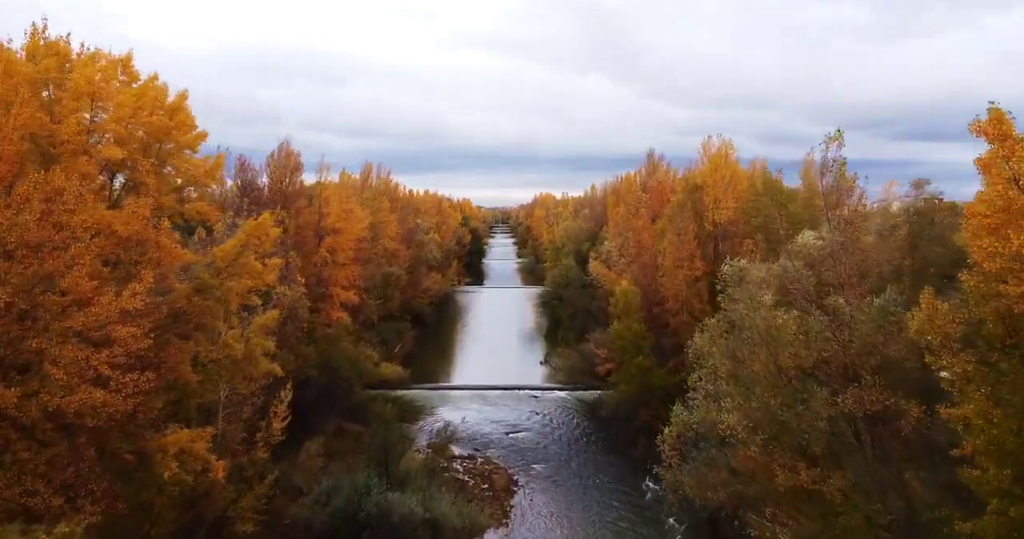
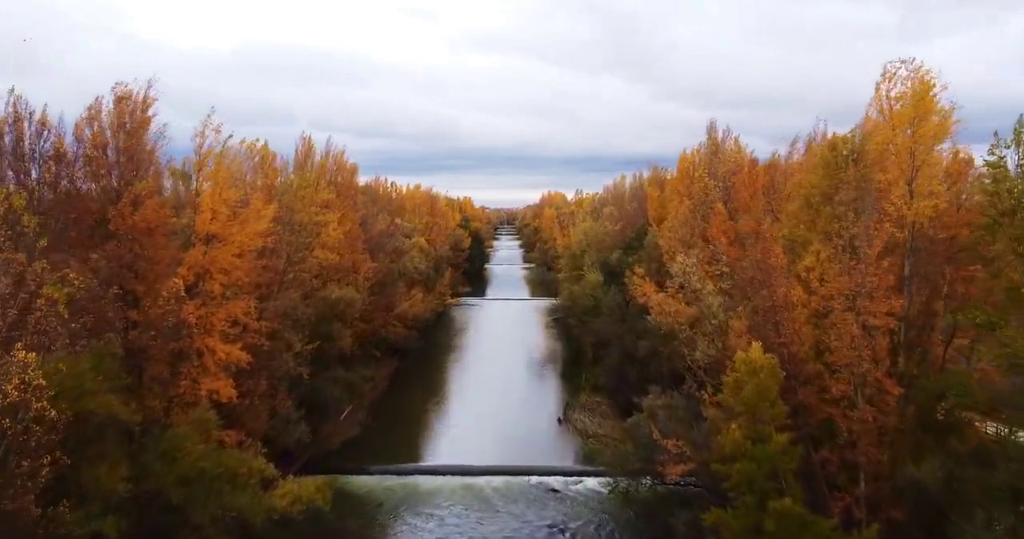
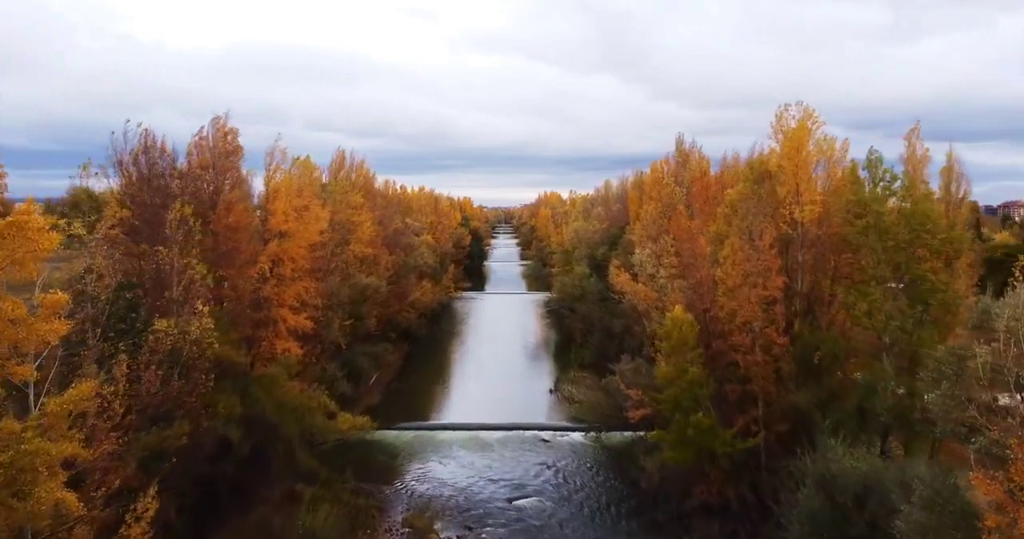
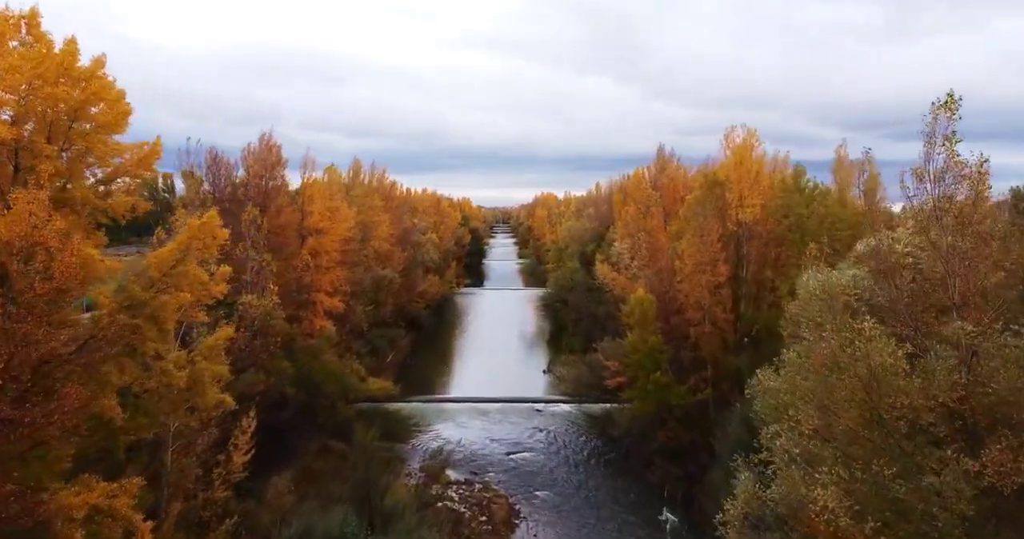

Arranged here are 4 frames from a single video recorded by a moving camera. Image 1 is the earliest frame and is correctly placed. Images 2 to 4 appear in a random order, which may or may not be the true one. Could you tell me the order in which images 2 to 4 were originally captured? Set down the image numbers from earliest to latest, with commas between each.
4, 3, 2
